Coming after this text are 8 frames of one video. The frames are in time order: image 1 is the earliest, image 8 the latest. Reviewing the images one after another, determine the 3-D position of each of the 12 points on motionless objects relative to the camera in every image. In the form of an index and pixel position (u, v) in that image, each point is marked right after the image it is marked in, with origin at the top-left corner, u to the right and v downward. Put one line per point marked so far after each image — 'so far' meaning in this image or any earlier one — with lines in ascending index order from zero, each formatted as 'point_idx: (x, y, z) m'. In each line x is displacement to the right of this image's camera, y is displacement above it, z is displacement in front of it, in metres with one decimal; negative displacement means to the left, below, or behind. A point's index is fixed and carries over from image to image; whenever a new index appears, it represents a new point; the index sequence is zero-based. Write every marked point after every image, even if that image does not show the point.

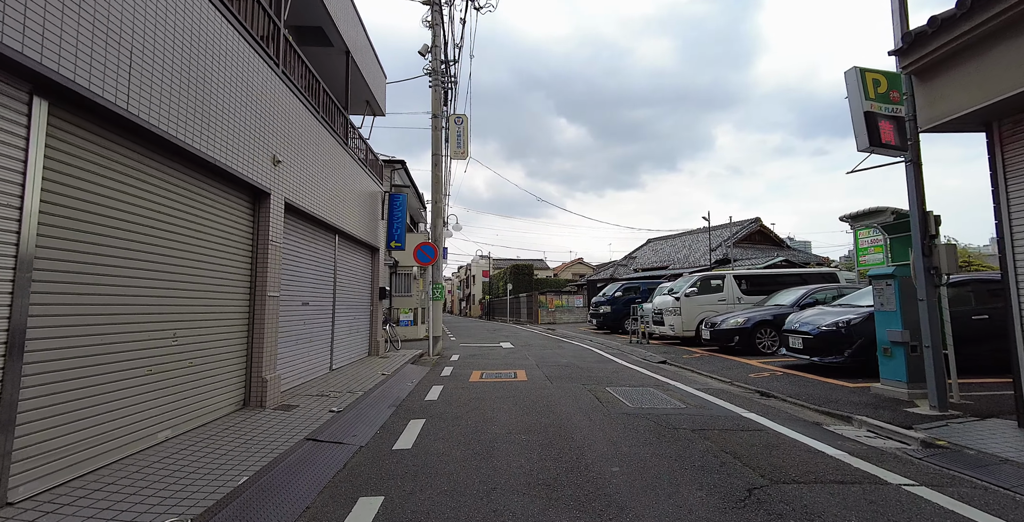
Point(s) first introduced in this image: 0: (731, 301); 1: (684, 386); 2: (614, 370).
0: (+5.7, -1.0, +12.3) m
1: (+2.5, -1.8, +6.8) m
2: (+1.8, -1.9, +8.2) m
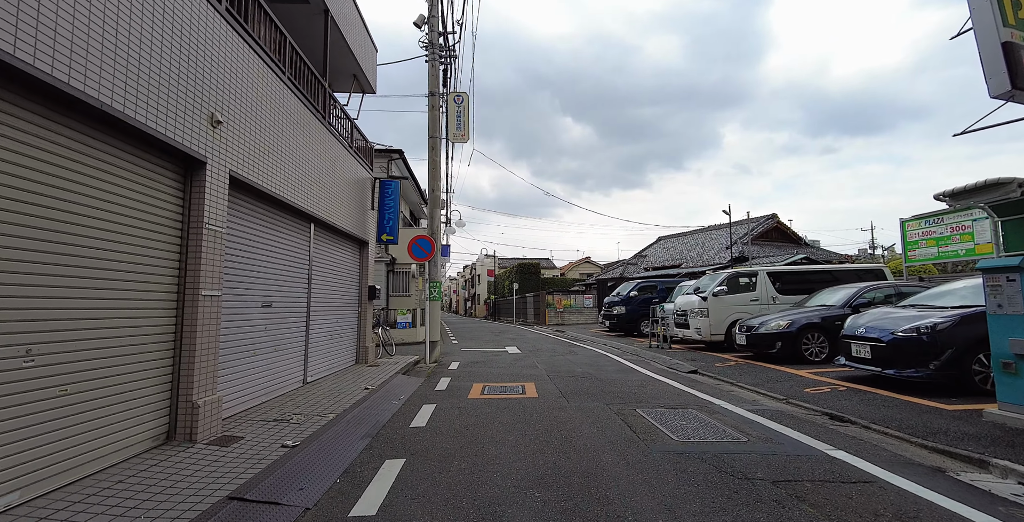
0: (+5.8, -0.9, +11.0) m
1: (+2.5, -1.7, +5.5) m
2: (+1.9, -1.8, +7.0) m
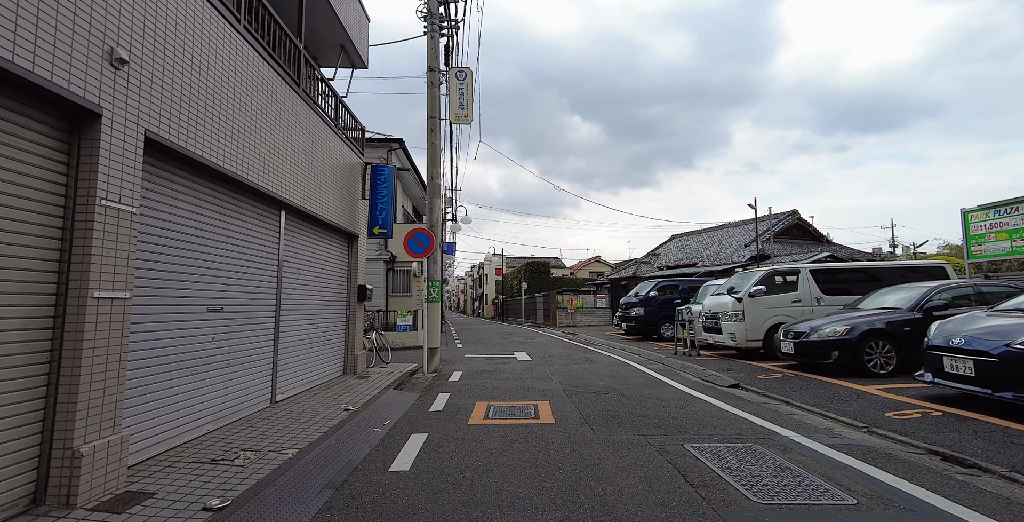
0: (+6.0, -0.9, +9.7) m
1: (+2.6, -1.6, +4.3) m
2: (+2.0, -1.7, +5.8) m
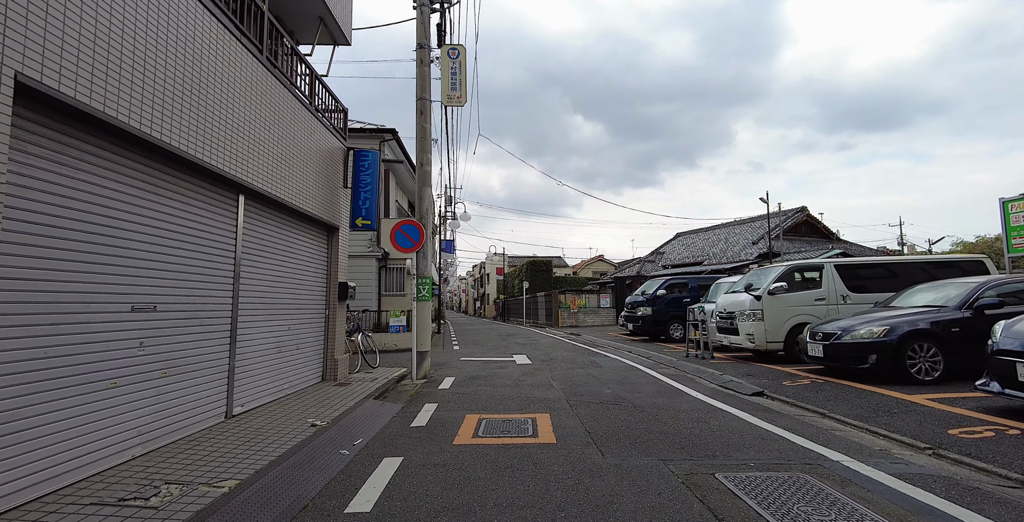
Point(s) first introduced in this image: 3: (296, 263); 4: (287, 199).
0: (+6.0, -0.7, +8.9) m
1: (+2.6, -1.5, +3.5) m
2: (+1.9, -1.6, +5.0) m
3: (-3.1, 0.0, +6.7) m
4: (-3.0, +0.8, +6.3) m
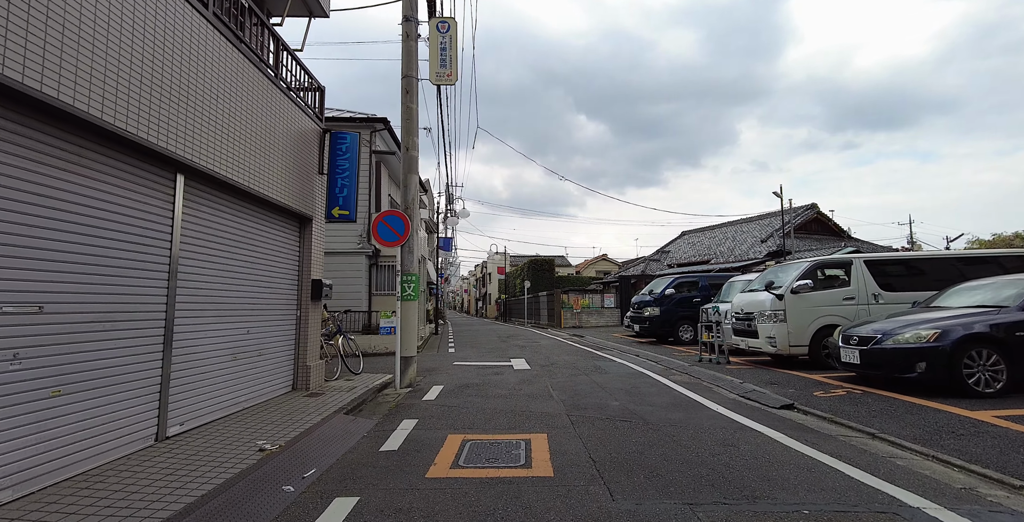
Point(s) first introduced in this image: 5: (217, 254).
0: (+5.9, -0.7, +8.0) m
1: (+2.5, -1.4, +2.7) m
2: (+1.8, -1.6, +4.1) m
3: (-3.2, 0.0, +5.9) m
4: (-3.1, +0.9, +5.5) m
5: (-3.2, +0.1, +5.1) m
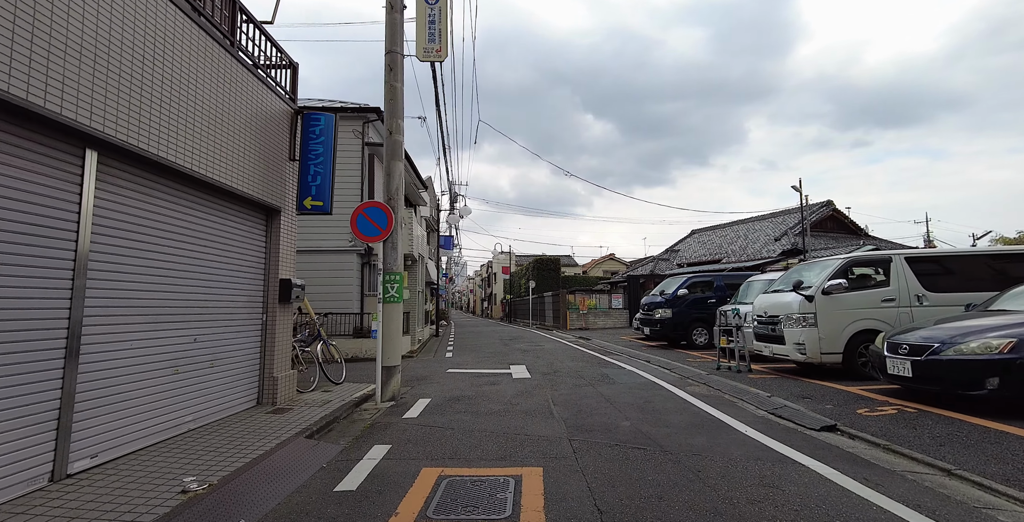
0: (+5.9, -0.6, +7.1) m
1: (+2.4, -1.4, +1.8) m
2: (+1.7, -1.5, +3.3) m
3: (-3.3, +0.1, +5.2) m
4: (-3.2, +0.9, +4.7) m
5: (-3.3, +0.1, +4.4) m
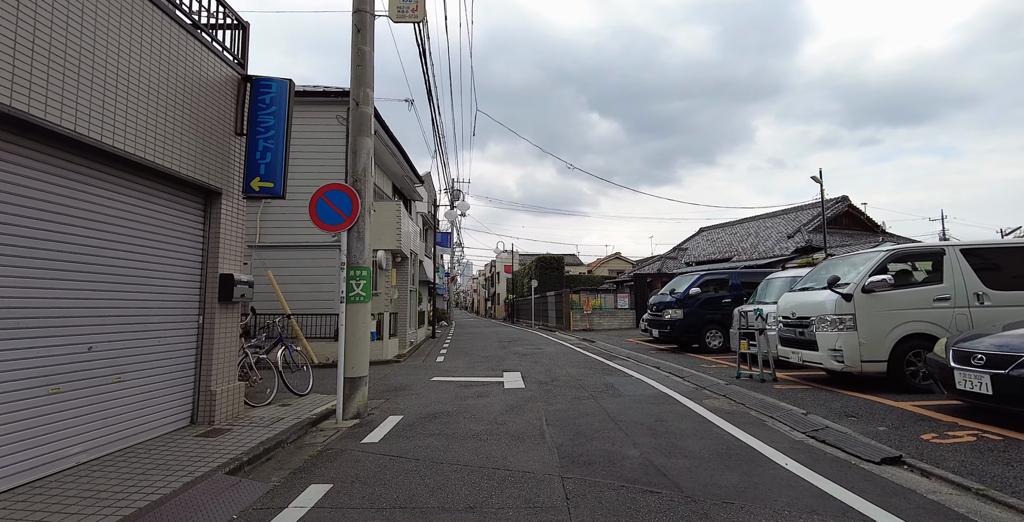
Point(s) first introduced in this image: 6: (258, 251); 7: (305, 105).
0: (+5.7, -0.5, +6.1) m
1: (+2.2, -1.3, +0.8) m
2: (+1.6, -1.4, +2.3) m
3: (-3.4, +0.2, +4.2) m
4: (-3.3, +1.0, +3.8) m
5: (-3.4, +0.2, +3.4) m
6: (-5.8, +0.2, +10.8) m
7: (-4.9, +3.7, +11.3) m
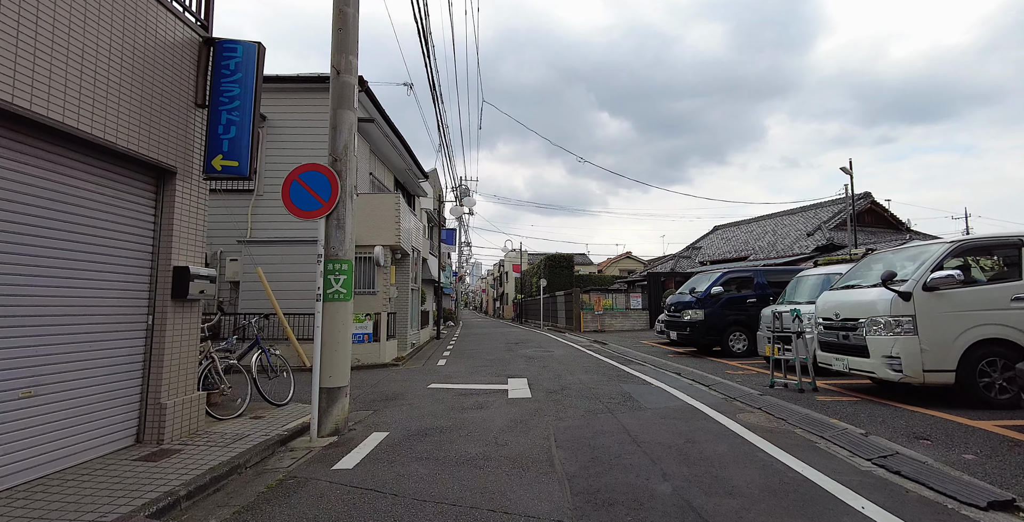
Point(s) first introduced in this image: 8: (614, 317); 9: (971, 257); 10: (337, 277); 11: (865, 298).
0: (+5.8, -0.4, +5.2) m
1: (+2.1, -1.2, 0.0) m
2: (+1.5, -1.4, +1.5) m
3: (-3.4, +0.2, +3.5) m
4: (-3.3, +1.1, +3.1) m
5: (-3.4, +0.3, +2.7) m
6: (-5.6, +0.3, +10.1) m
7: (-4.8, +3.8, +10.6) m
8: (+4.3, -2.3, +19.7) m
9: (+5.5, +0.1, +5.5) m
10: (-1.8, -0.1, +4.8) m
11: (+4.4, -0.4, +6.0) m
